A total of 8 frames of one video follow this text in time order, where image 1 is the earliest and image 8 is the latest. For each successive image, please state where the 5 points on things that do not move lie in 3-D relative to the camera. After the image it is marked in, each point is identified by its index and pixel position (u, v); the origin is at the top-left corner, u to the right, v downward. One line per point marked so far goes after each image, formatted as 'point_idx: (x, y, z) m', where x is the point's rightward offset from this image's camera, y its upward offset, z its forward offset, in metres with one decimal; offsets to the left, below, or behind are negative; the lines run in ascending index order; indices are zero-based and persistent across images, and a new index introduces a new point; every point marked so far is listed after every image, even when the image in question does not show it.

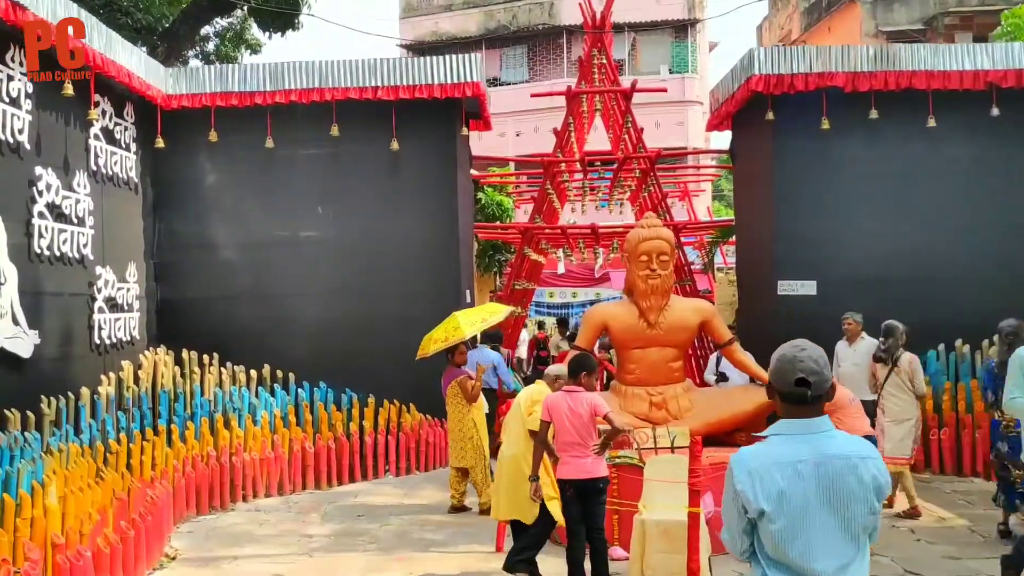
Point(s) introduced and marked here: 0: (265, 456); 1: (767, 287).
0: (-1.6, -1.1, +6.1) m
1: (+2.0, 0.0, +7.5) m
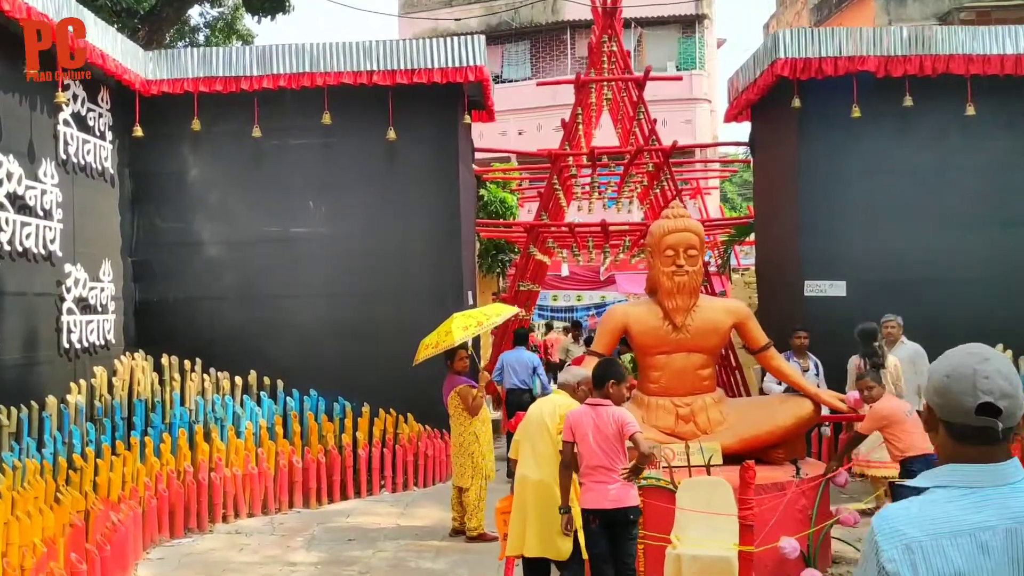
0: (-1.6, -1.1, +5.6) m
1: (+2.1, 0.0, +7.0) m
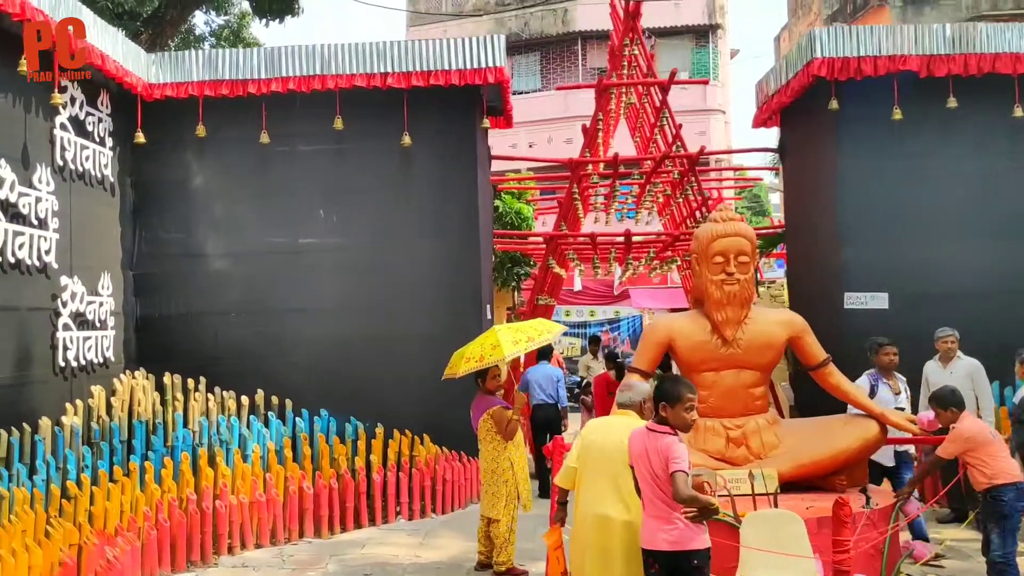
0: (-1.4, -1.2, +5.2) m
1: (+2.2, -0.1, +6.6) m
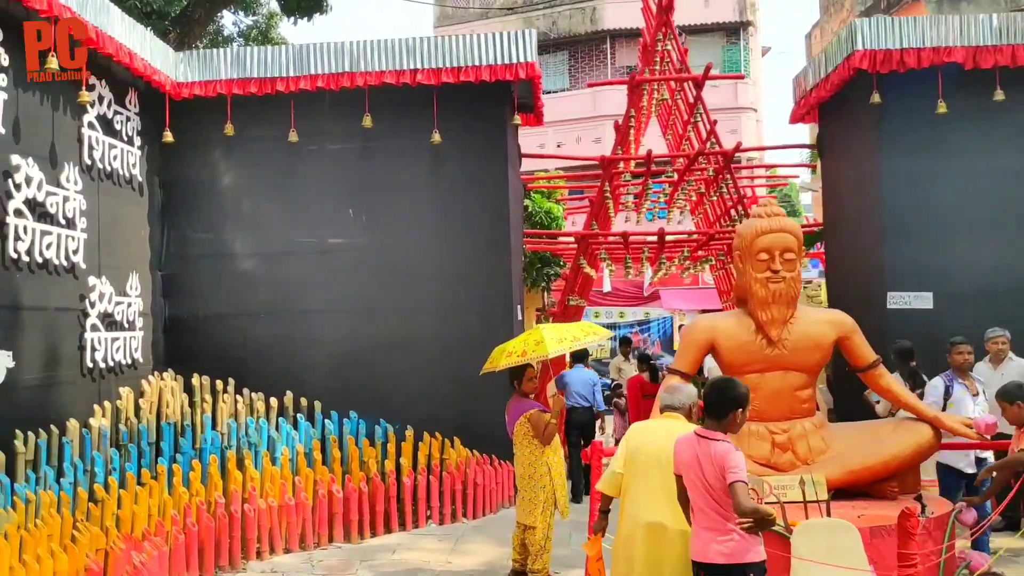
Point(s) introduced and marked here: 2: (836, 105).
0: (-1.2, -1.2, +5.1) m
1: (+2.5, -0.1, +6.4) m
2: (+2.4, +1.3, +6.9) m
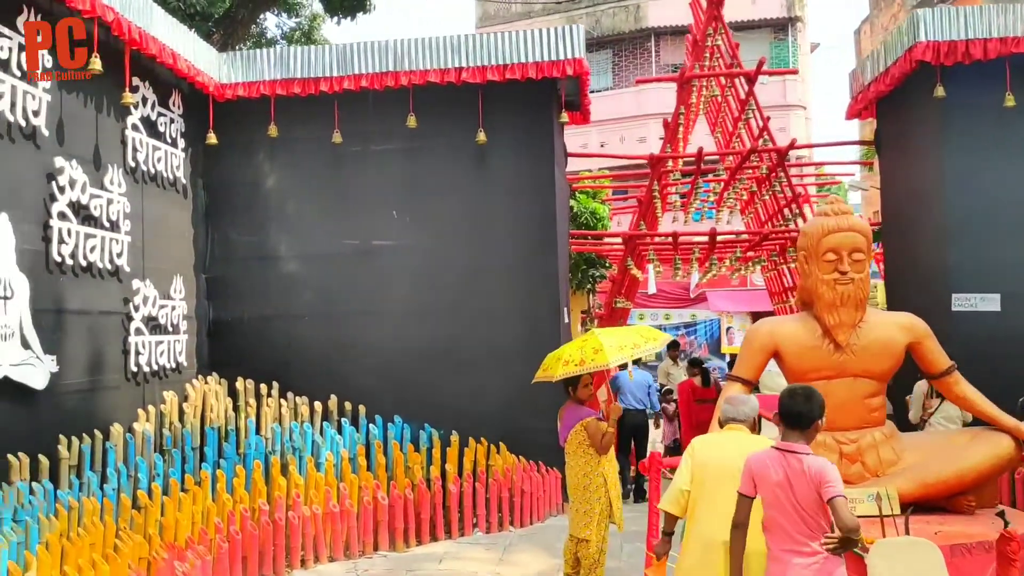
0: (-1.0, -1.2, +5.0) m
1: (+2.8, -0.1, +6.2) m
2: (+2.7, +1.3, +6.6) m
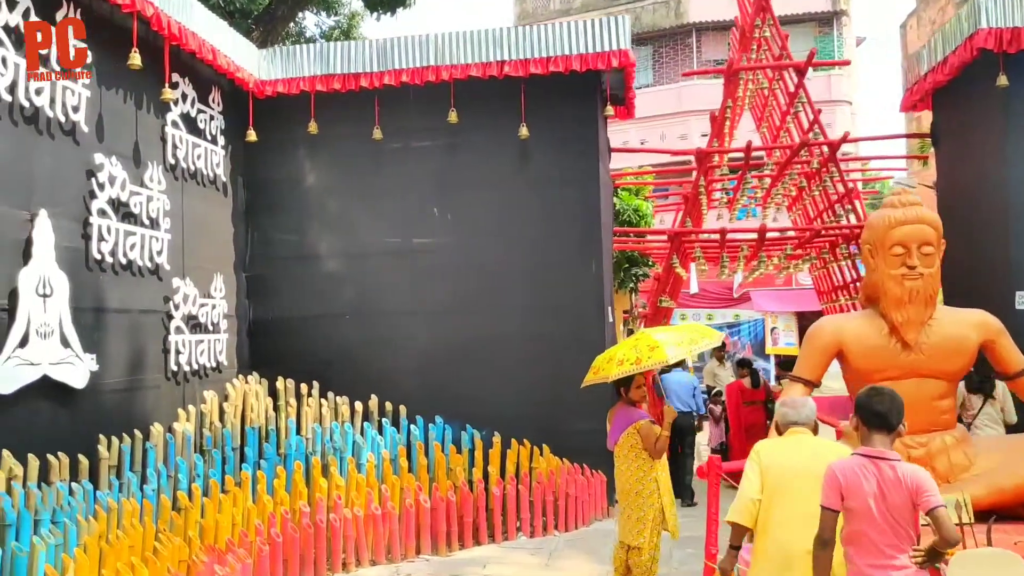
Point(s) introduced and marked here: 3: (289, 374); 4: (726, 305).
0: (-0.7, -1.2, +4.9) m
1: (+3.1, -0.1, +5.9) m
2: (+3.0, +1.3, +6.4) m
3: (-1.5, -0.6, +6.4) m
4: (+3.1, -0.3, +13.8) m
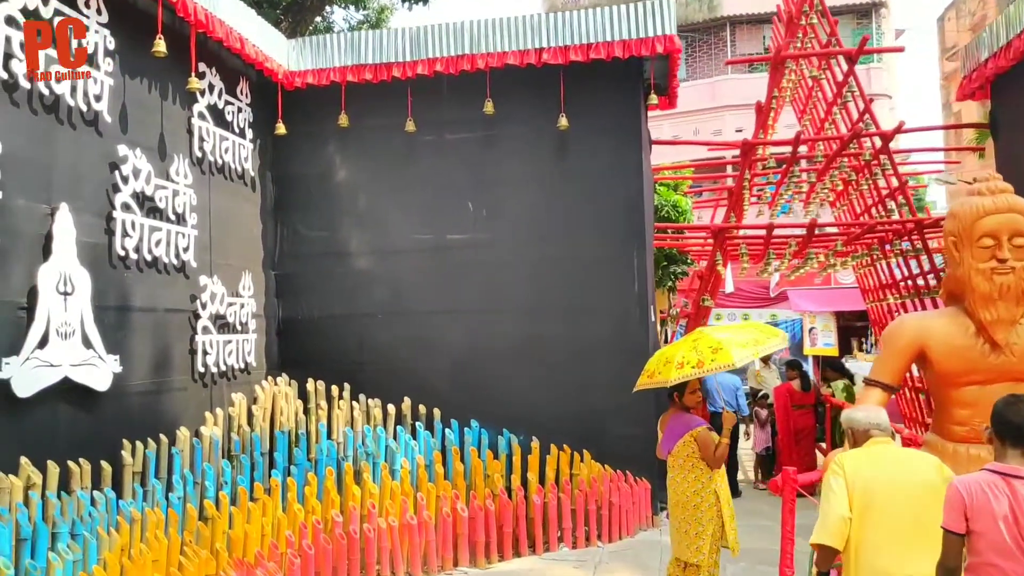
0: (-0.5, -1.2, +4.6) m
1: (+3.3, -0.1, +5.6) m
2: (+3.2, +1.4, +6.0) m
3: (-1.3, -0.6, +6.2) m
4: (+3.6, -0.2, +13.5) m
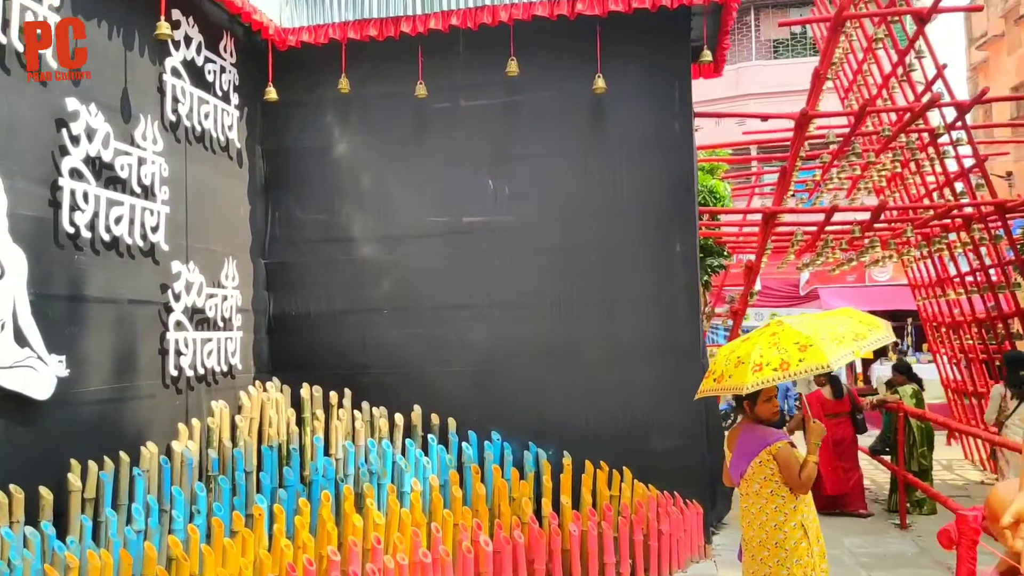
0: (-0.4, -1.1, +3.8) m
1: (+3.4, 0.0, +4.7) m
2: (+3.4, +1.4, +5.2) m
3: (-1.1, -0.5, +5.4) m
4: (+3.8, -0.2, +12.6) m
